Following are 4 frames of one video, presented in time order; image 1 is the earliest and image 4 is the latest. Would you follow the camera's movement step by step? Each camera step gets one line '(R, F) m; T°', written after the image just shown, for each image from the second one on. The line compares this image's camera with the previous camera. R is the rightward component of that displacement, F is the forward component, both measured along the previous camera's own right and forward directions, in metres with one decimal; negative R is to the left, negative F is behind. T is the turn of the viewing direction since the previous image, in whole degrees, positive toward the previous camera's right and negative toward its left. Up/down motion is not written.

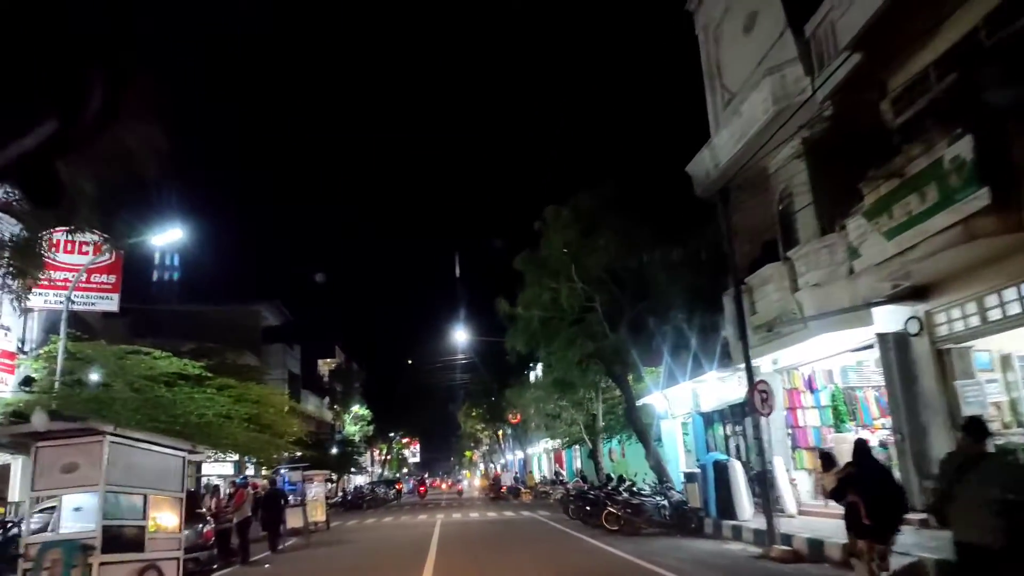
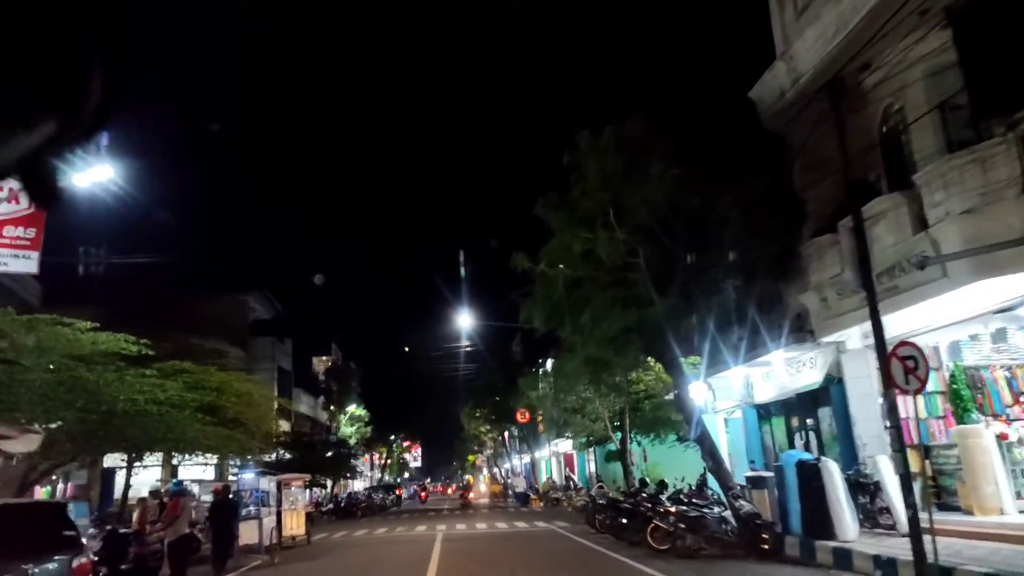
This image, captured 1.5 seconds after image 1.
(-0.4, +4.5) m; 0°
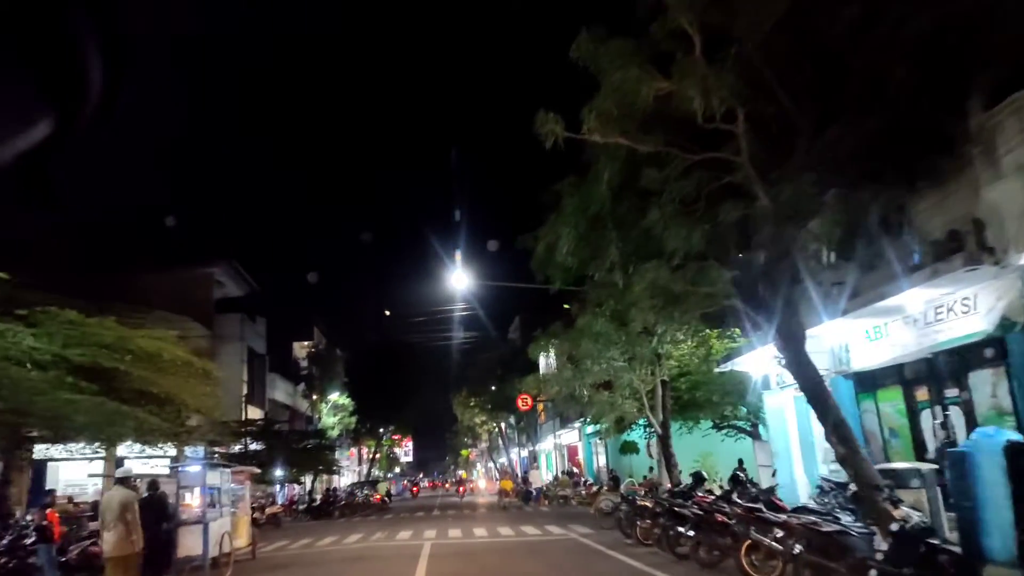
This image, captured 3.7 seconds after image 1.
(-0.4, +5.8) m; +1°
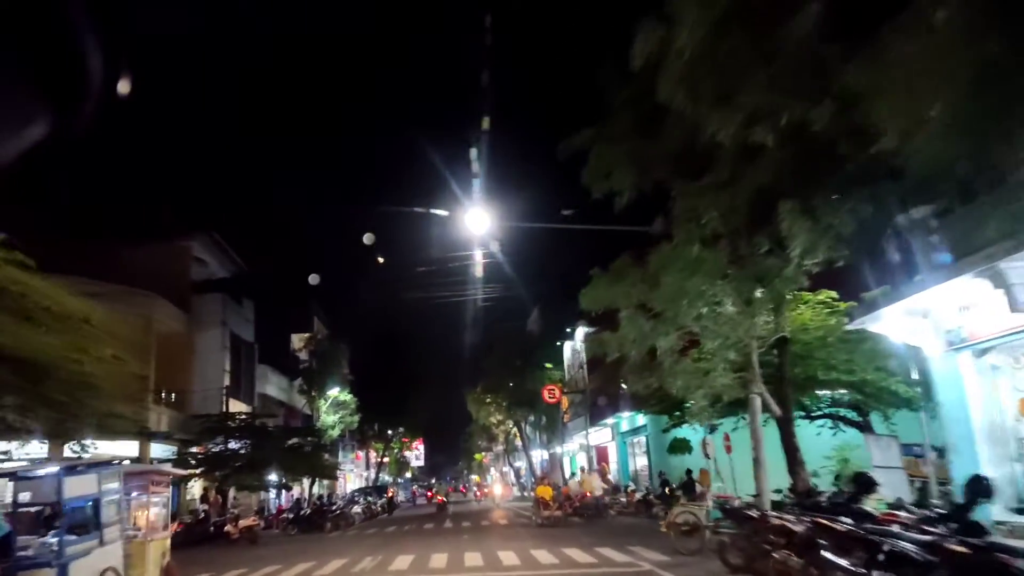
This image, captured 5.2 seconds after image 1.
(-0.6, +6.3) m; -1°
